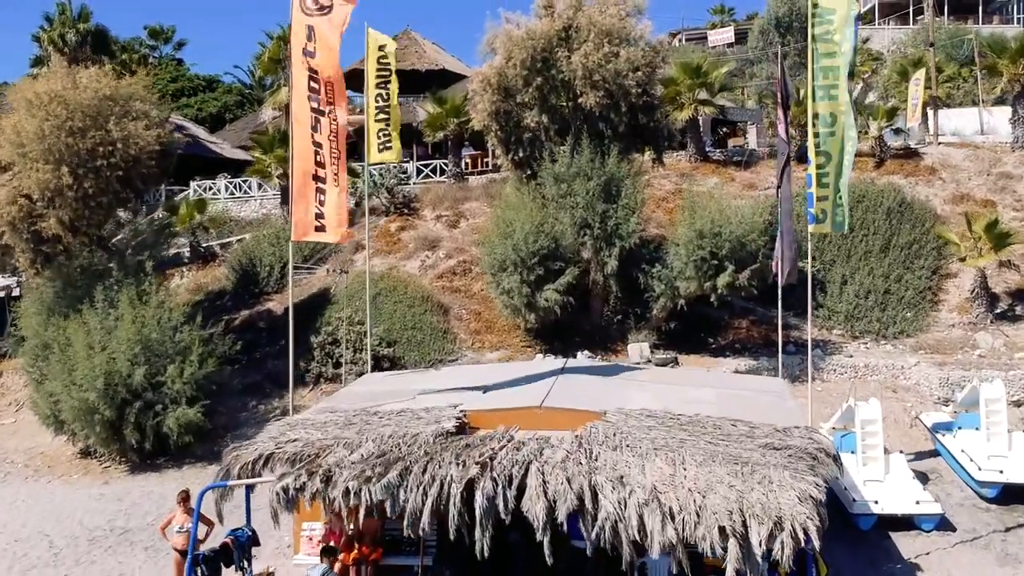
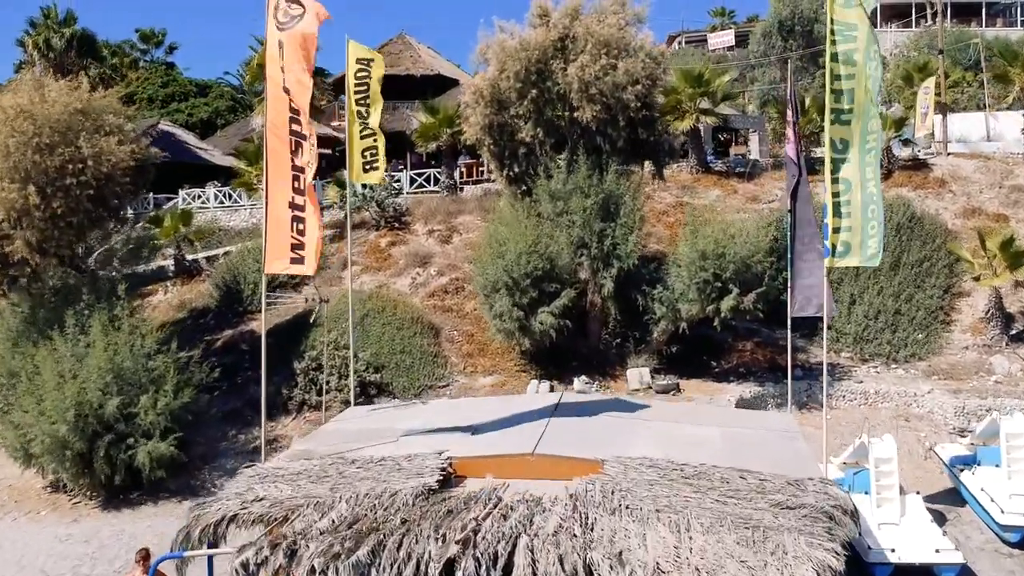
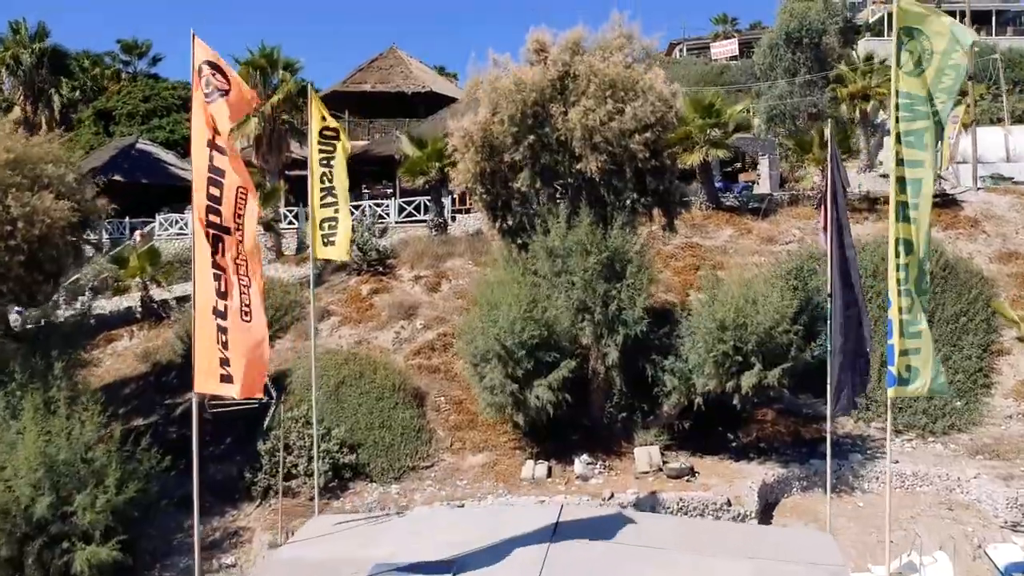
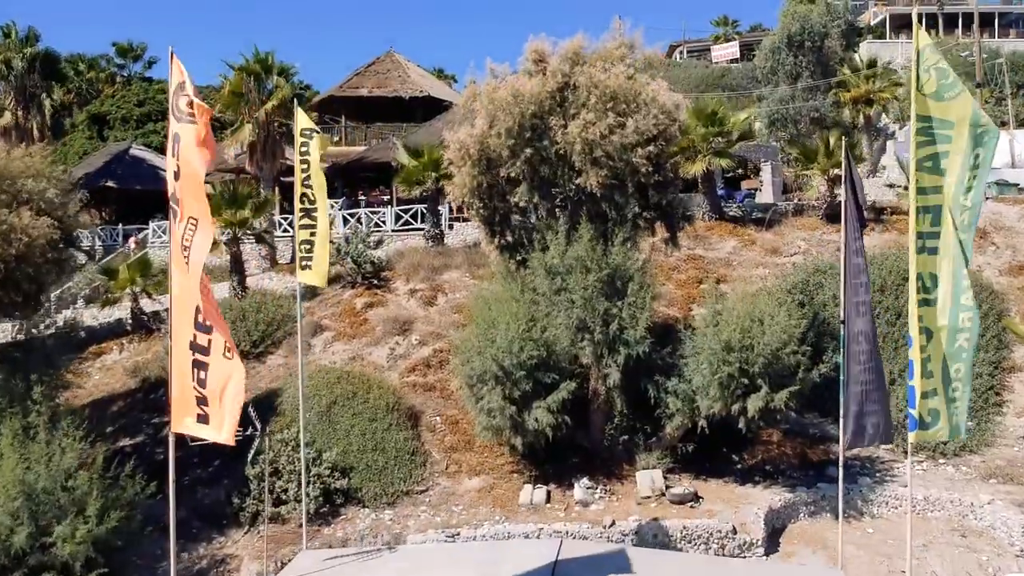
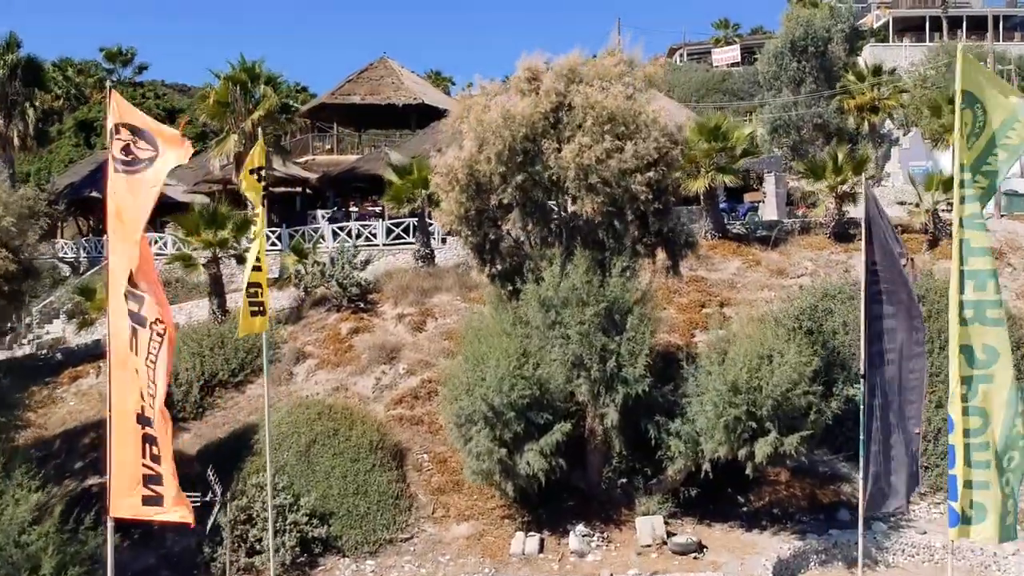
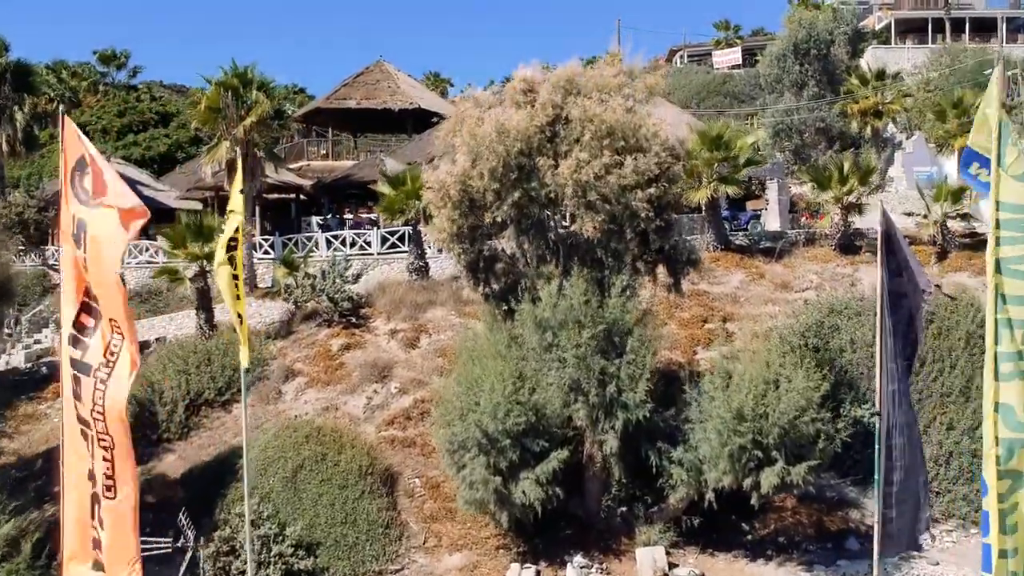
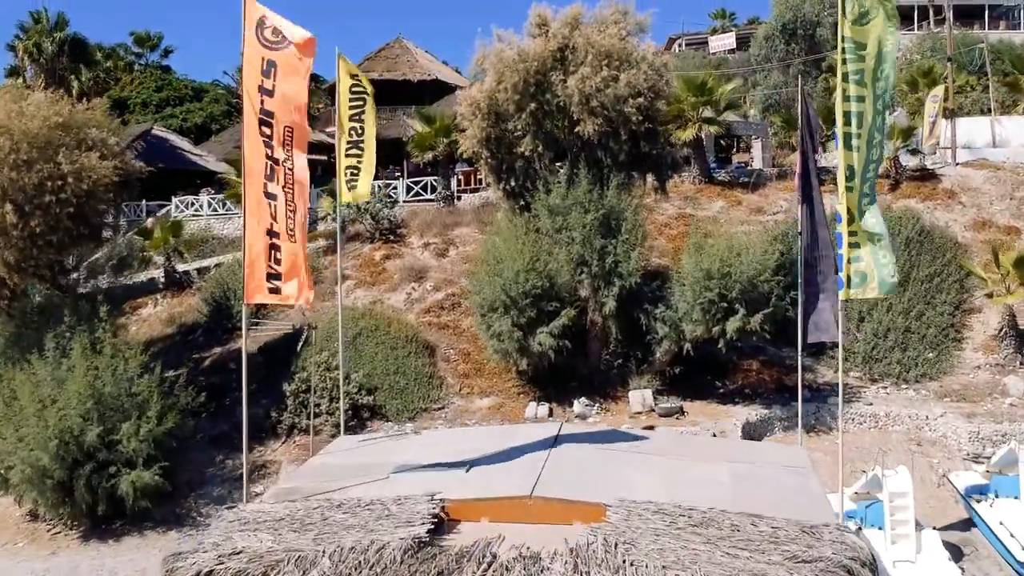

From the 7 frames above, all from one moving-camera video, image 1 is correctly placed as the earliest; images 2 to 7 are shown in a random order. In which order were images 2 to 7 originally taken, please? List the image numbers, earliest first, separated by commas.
2, 7, 3, 4, 5, 6
